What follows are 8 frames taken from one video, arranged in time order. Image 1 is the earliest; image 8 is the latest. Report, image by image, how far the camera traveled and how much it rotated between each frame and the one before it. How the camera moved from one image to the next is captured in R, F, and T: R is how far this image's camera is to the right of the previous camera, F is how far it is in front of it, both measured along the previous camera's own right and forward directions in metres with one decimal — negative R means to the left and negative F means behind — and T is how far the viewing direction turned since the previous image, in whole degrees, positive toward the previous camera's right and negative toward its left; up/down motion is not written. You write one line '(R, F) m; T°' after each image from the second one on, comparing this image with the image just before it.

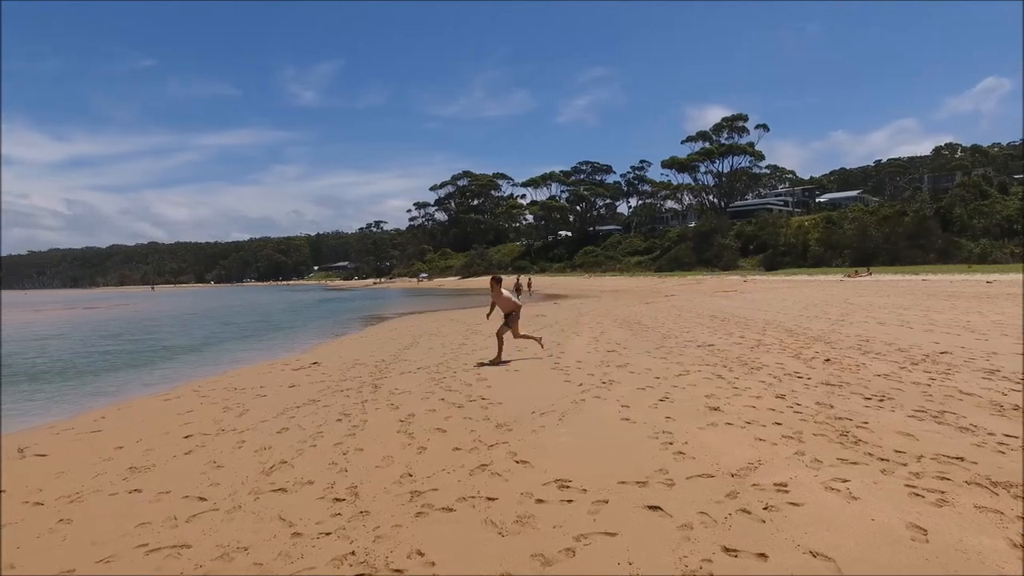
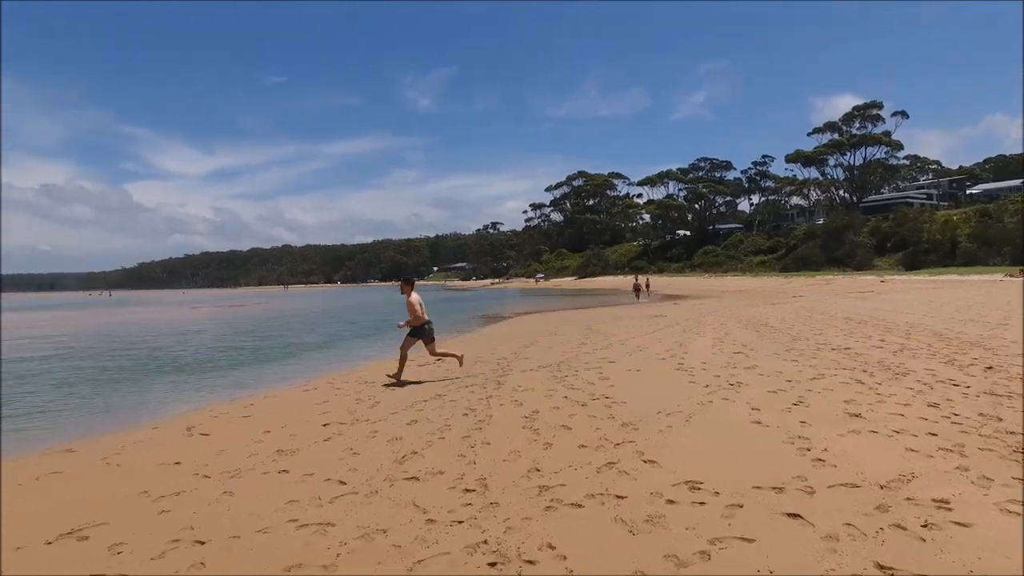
(-0.5, -0.1) m; -10°
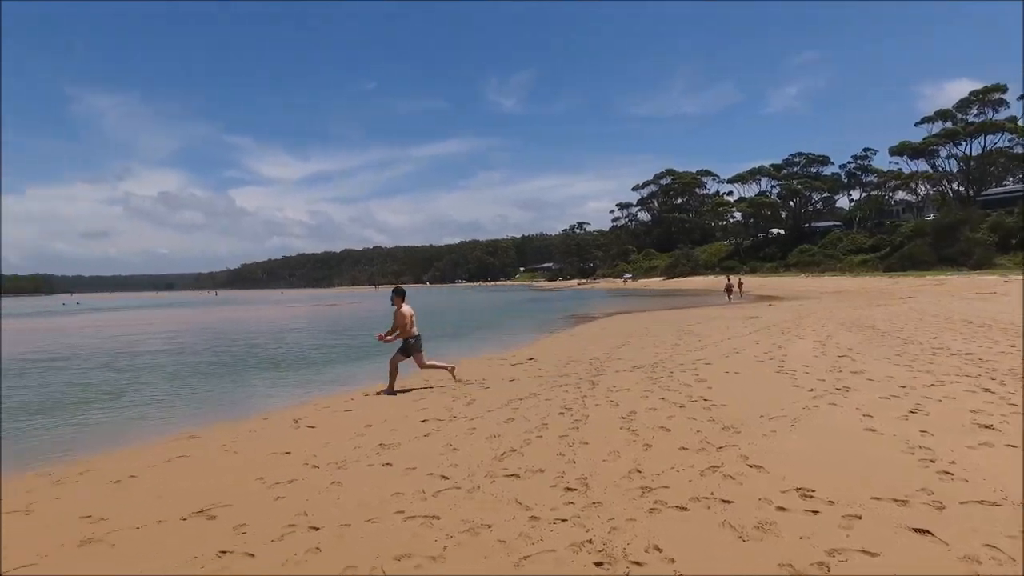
(-0.5, 0.0) m; -7°
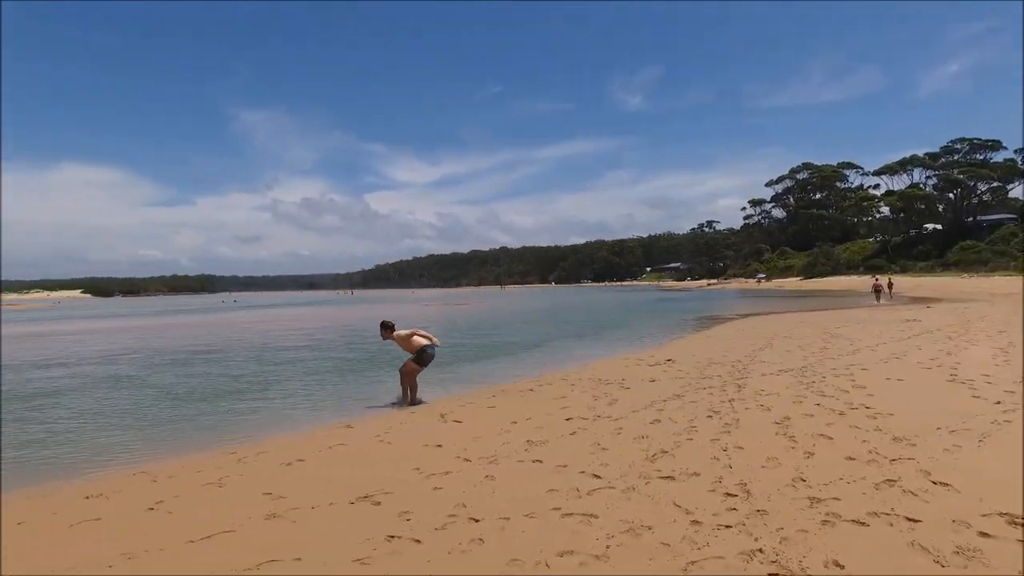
(-0.9, +0.1) m; -9°
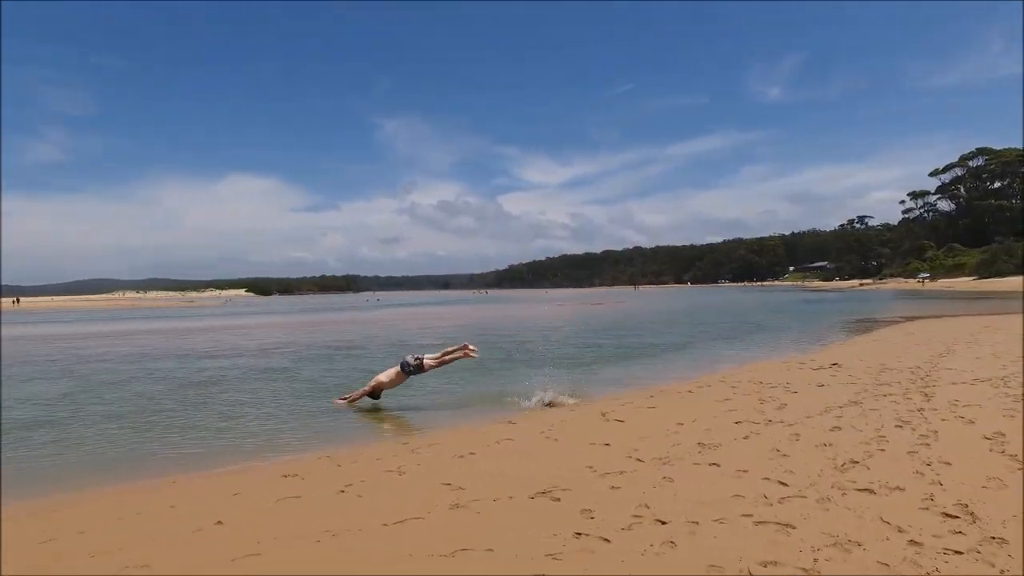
(-1.2, +0.1) m; -9°
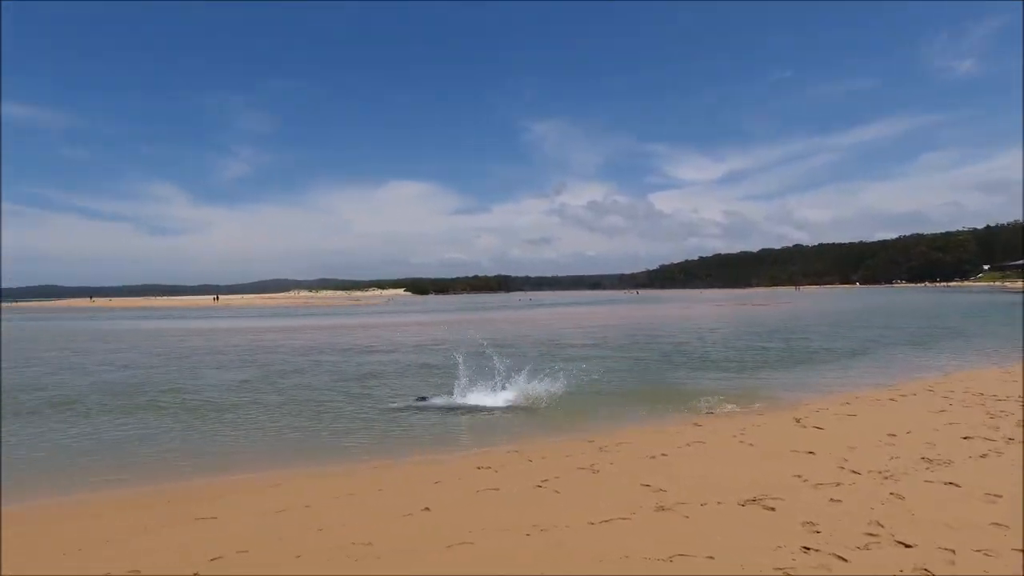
(-1.2, +0.1) m; -11°
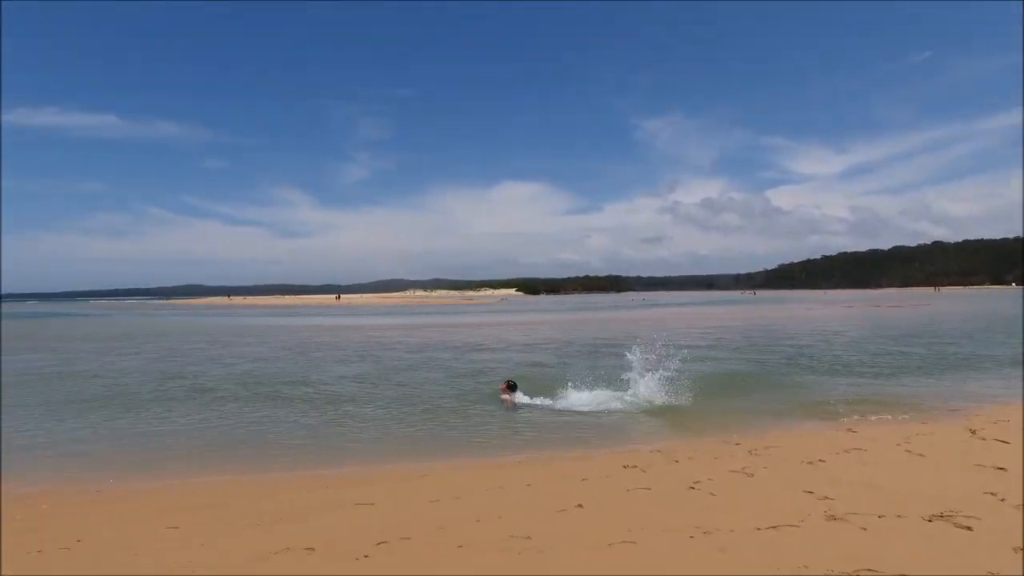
(-0.8, 0.0) m; -8°
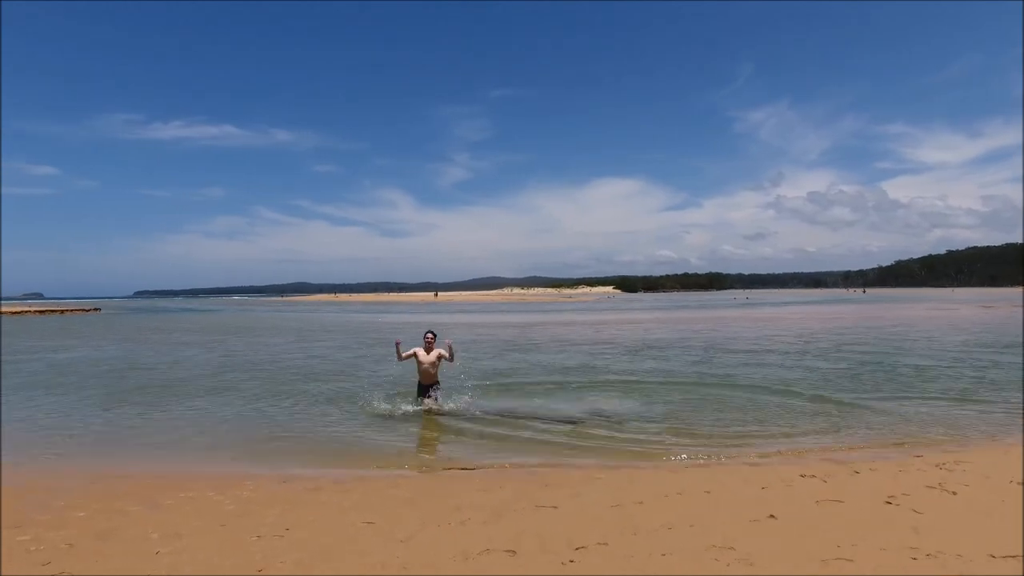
(-1.3, 0.0) m; -6°
